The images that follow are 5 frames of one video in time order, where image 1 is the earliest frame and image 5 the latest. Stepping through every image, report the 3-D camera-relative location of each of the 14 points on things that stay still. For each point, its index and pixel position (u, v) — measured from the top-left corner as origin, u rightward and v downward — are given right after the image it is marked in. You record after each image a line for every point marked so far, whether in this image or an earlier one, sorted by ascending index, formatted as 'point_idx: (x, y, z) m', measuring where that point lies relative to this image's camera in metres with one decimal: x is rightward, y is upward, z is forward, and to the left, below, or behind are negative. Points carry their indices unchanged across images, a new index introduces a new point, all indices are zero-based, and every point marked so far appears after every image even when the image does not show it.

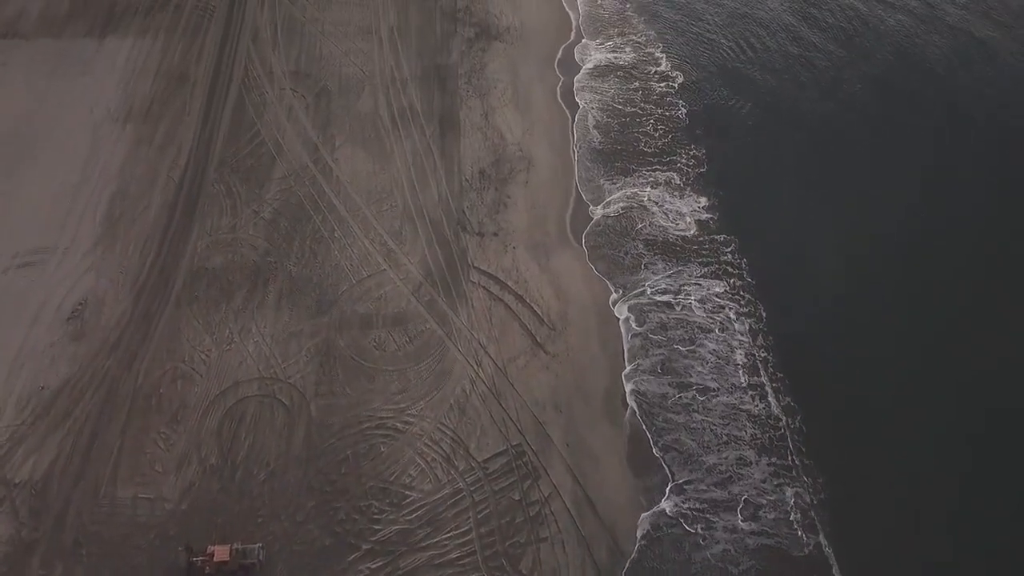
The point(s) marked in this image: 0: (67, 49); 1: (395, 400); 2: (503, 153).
0: (-5.2, +2.8, +11.5) m
1: (-1.0, -1.0, +8.4) m
2: (-0.1, +1.5, +10.6) m
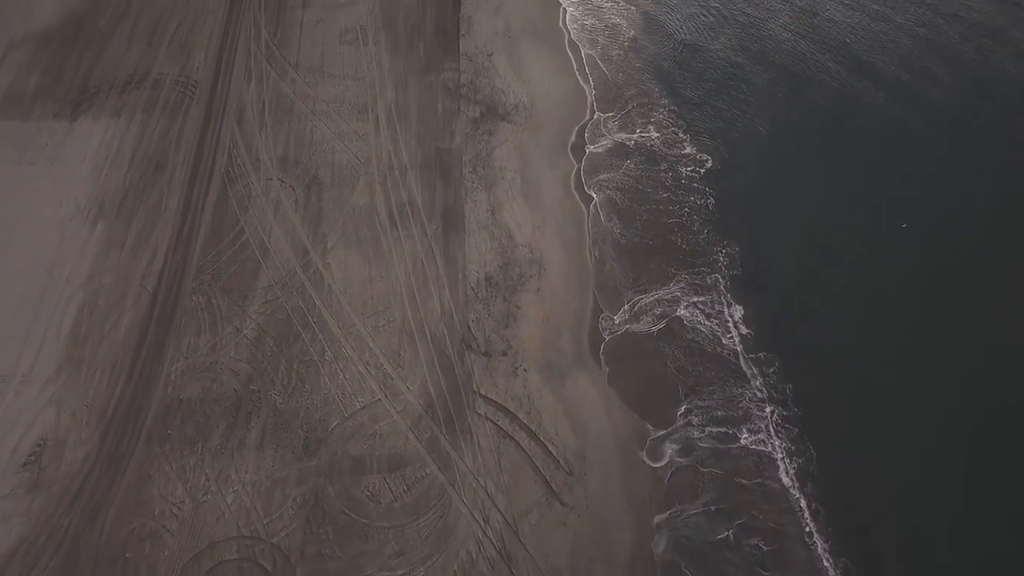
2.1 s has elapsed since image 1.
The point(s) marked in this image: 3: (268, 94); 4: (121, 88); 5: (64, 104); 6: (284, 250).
0: (-5.1, +1.7, +10.5) m
1: (-0.9, -2.1, +7.4) m
2: (0.0, +0.3, +9.6) m
3: (-2.8, +2.2, +11.0) m
4: (-4.4, +2.3, +11.0) m
5: (-5.0, +2.0, +10.9) m
6: (-2.2, +0.4, +9.5) m
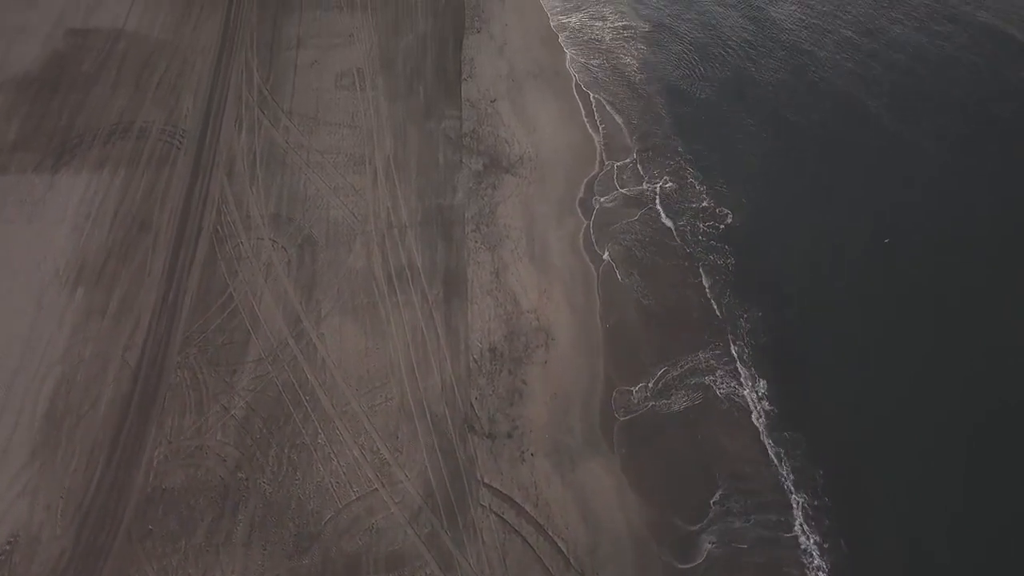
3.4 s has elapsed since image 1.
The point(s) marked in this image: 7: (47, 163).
0: (-5.1, +1.0, +10.0) m
1: (-0.9, -2.8, +6.9) m
2: (+0.1, -0.3, +9.0) m
3: (-2.7, +1.5, +10.5) m
4: (-4.4, +1.6, +10.5) m
5: (-4.9, +1.4, +10.3) m
6: (-2.2, -0.3, +8.9) m
7: (-4.9, +1.3, +10.2) m
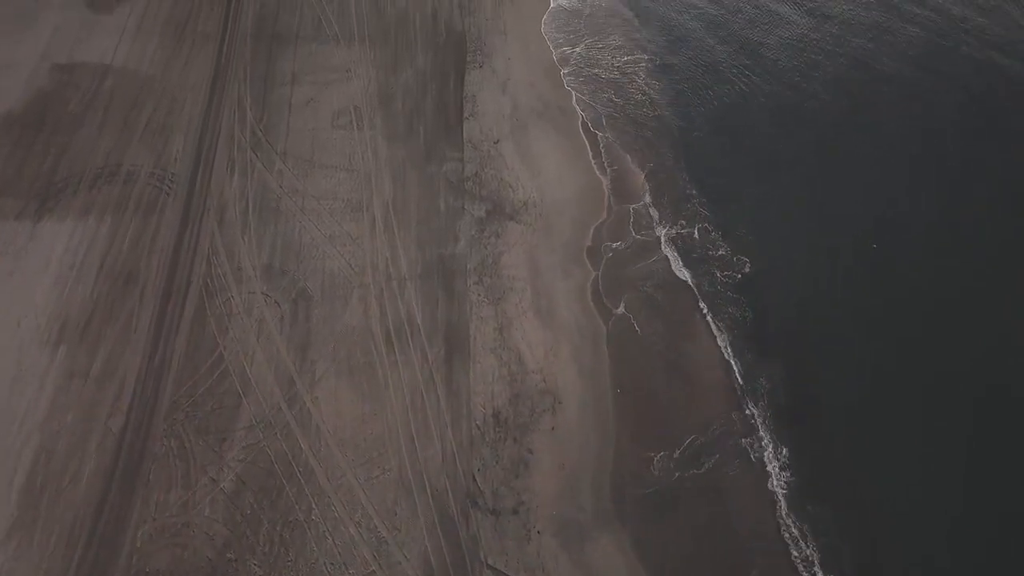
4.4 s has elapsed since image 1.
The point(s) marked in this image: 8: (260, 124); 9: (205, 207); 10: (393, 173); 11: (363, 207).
0: (-5.1, +0.5, +9.5) m
1: (-0.8, -3.3, +6.4) m
2: (+0.1, -0.9, +8.5) m
3: (-2.7, +1.0, +10.0) m
4: (-4.3, +1.1, +10.0) m
5: (-4.9, +0.9, +9.9) m
6: (-2.1, -0.8, +8.5) m
7: (-4.8, +0.8, +9.8) m
8: (-2.8, +1.8, +10.7) m
9: (-3.1, +0.8, +9.9) m
10: (-1.2, +1.2, +10.2) m
11: (-1.5, +0.8, +9.9) m
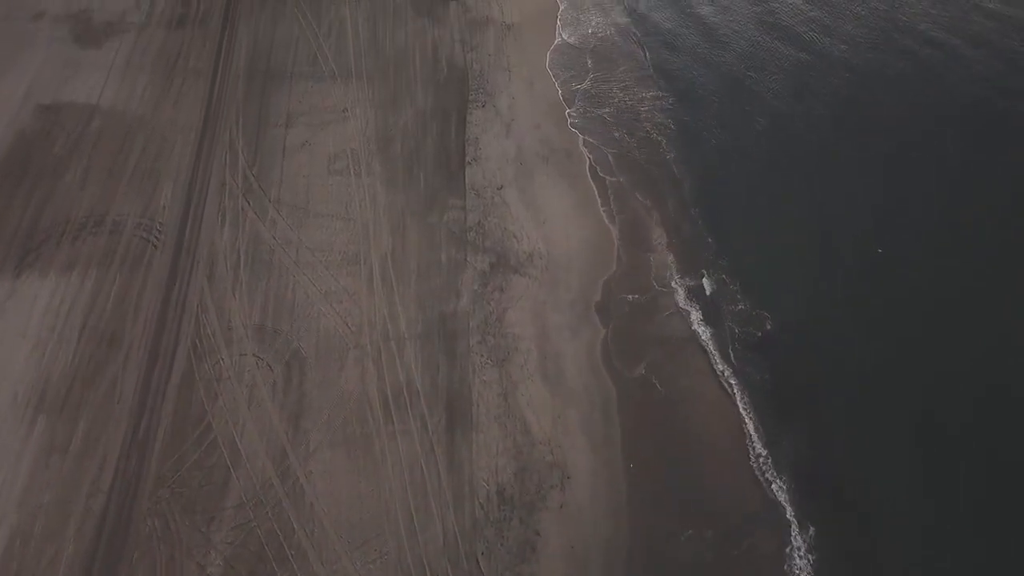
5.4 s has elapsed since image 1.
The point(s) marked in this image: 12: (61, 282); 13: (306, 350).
0: (-5.0, -0.1, +9.0) m
1: (-0.8, -3.8, +5.9) m
2: (+0.1, -1.4, +8.1) m
3: (-2.6, +0.5, +9.5) m
4: (-4.3, +0.5, +9.6) m
5: (-4.8, +0.3, +9.4) m
6: (-2.1, -1.4, +8.0) m
7: (-4.8, +0.2, +9.3) m
8: (-2.7, +1.2, +10.2) m
9: (-3.1, +0.3, +9.4) m
10: (-1.2, +0.7, +9.7) m
11: (-1.5, +0.3, +9.4) m
12: (-4.2, +0.1, +9.2) m
13: (-1.8, -0.5, +8.7) m
